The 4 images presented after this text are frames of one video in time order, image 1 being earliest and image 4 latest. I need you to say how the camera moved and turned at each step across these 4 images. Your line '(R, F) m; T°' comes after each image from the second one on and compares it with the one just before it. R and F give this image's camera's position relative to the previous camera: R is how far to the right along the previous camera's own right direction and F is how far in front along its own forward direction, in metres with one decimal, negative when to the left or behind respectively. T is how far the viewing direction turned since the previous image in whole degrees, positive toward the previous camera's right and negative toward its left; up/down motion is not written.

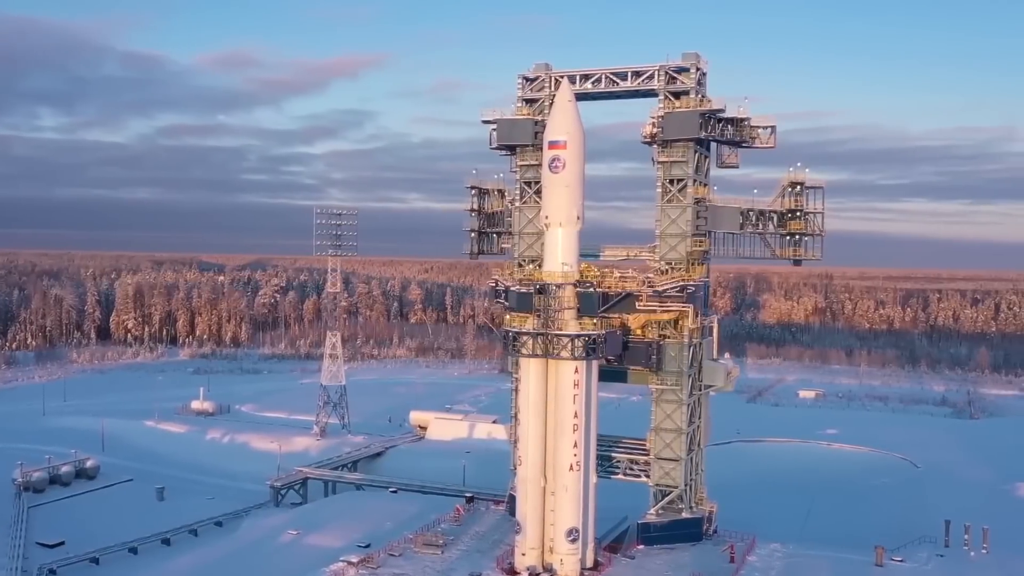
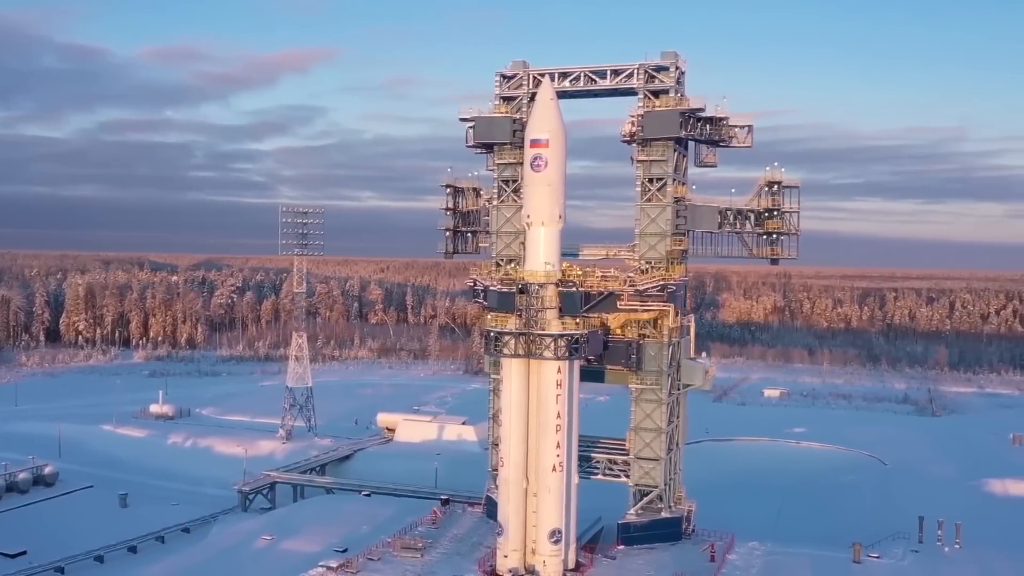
(-0.8, +0.4) m; +3°
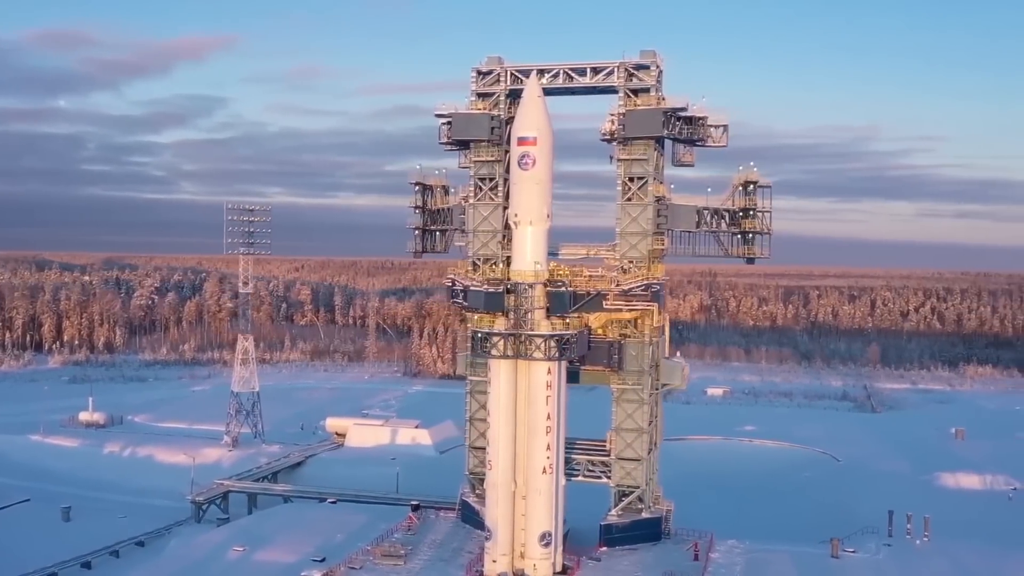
(-2.2, +0.7) m; +5°
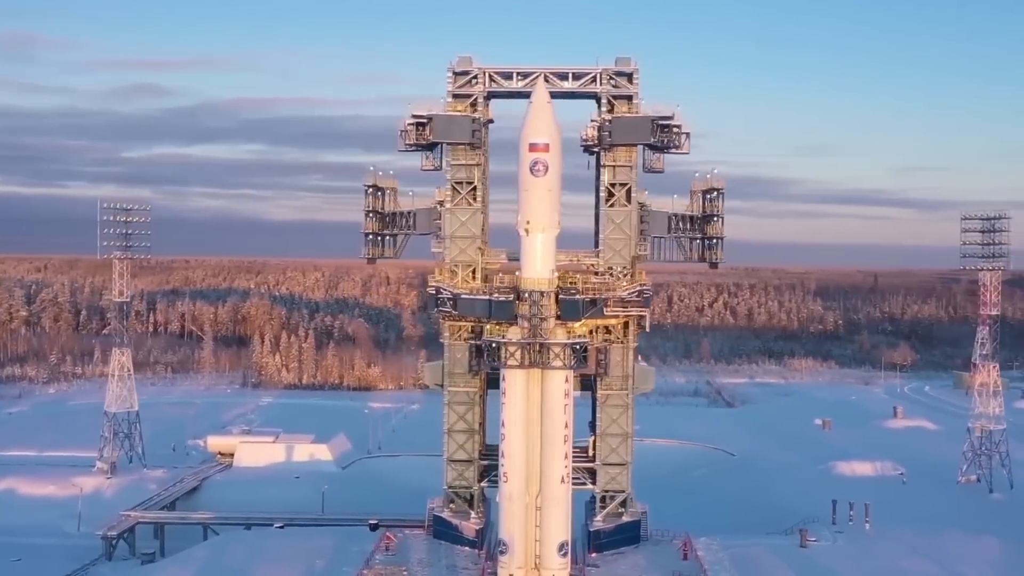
(-7.0, +1.6) m; +14°
